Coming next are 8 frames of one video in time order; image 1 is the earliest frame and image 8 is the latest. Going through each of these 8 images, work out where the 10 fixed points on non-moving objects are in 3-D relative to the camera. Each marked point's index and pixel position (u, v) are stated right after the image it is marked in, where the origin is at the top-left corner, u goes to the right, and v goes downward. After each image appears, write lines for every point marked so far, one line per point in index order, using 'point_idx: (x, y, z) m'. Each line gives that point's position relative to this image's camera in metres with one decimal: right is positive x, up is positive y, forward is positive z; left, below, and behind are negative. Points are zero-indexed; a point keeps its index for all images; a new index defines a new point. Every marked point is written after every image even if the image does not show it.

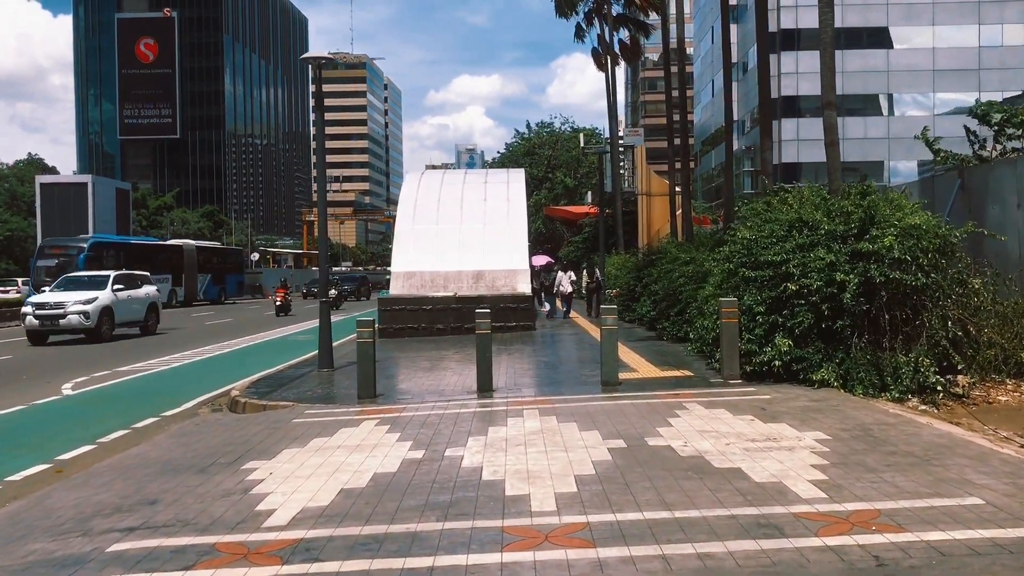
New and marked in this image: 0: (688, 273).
0: (+3.4, +0.3, +17.2) m
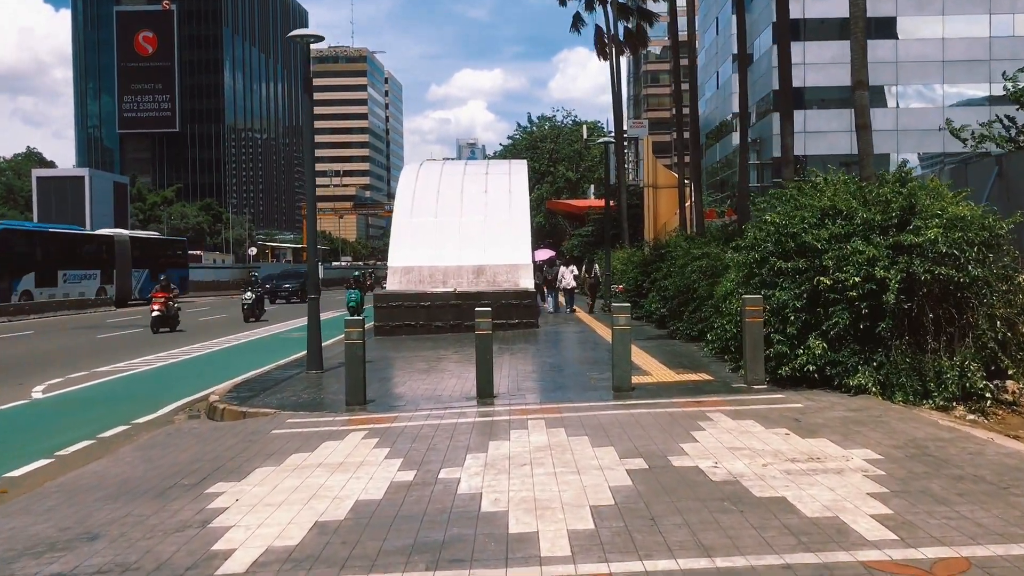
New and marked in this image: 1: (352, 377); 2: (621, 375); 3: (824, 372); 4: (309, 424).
0: (+3.4, +0.3, +16.1) m
1: (-1.9, -1.0, +10.6) m
2: (+1.3, -1.0, +10.6) m
3: (+3.6, -1.0, +10.4) m
4: (-2.2, -1.5, +9.6) m
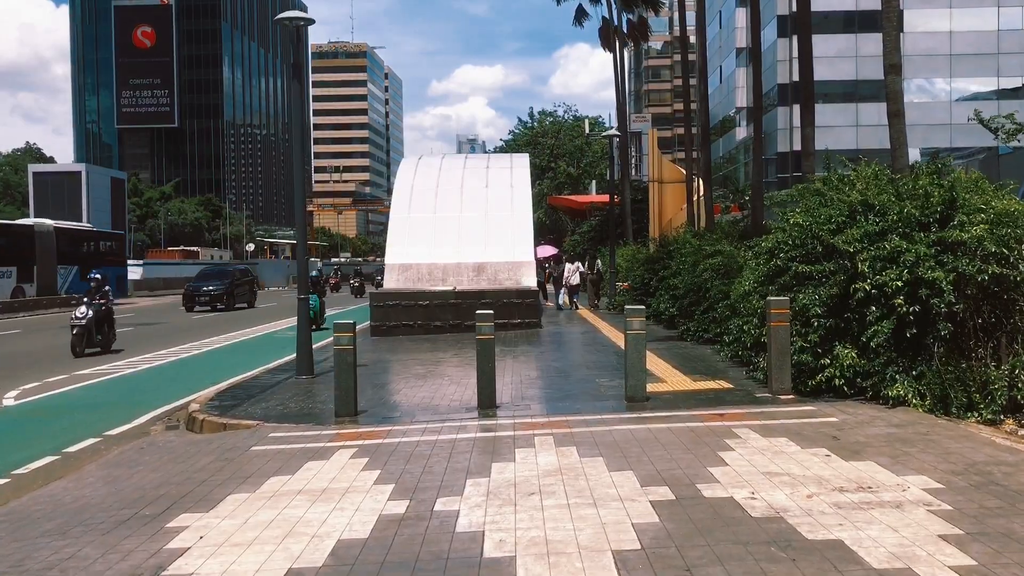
0: (+3.5, +0.4, +15.3) m
1: (-1.8, -1.1, +9.7) m
2: (+1.3, -1.0, +9.7) m
3: (+3.6, -1.0, +9.5) m
4: (-2.1, -1.5, +8.8) m
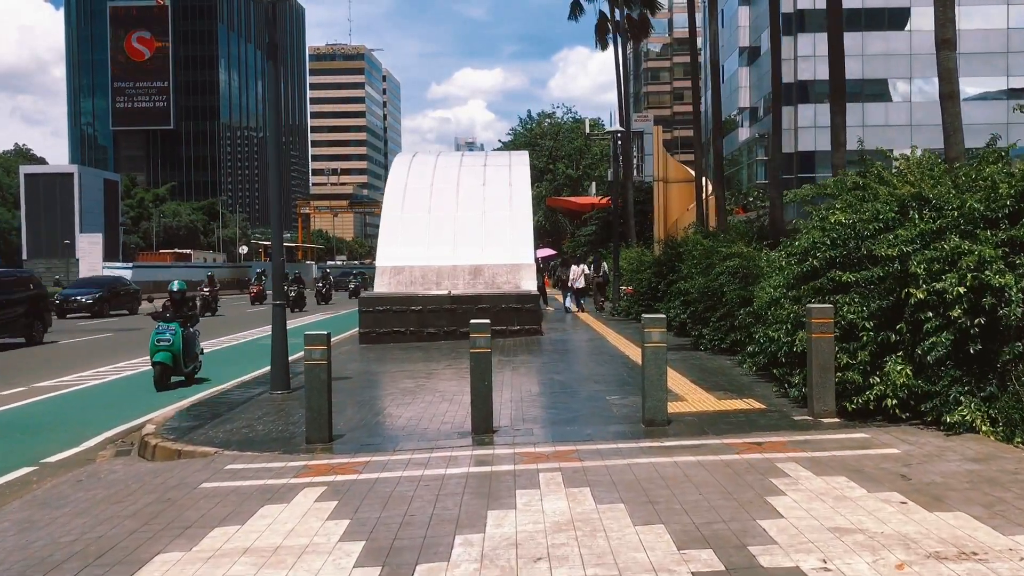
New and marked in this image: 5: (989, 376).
0: (+3.5, +0.3, +13.9) m
1: (-1.8, -1.1, +8.4) m
2: (+1.3, -1.1, +8.4) m
3: (+3.6, -1.0, +8.2) m
4: (-2.1, -1.5, +7.4) m
5: (+4.1, -0.8, +7.9) m
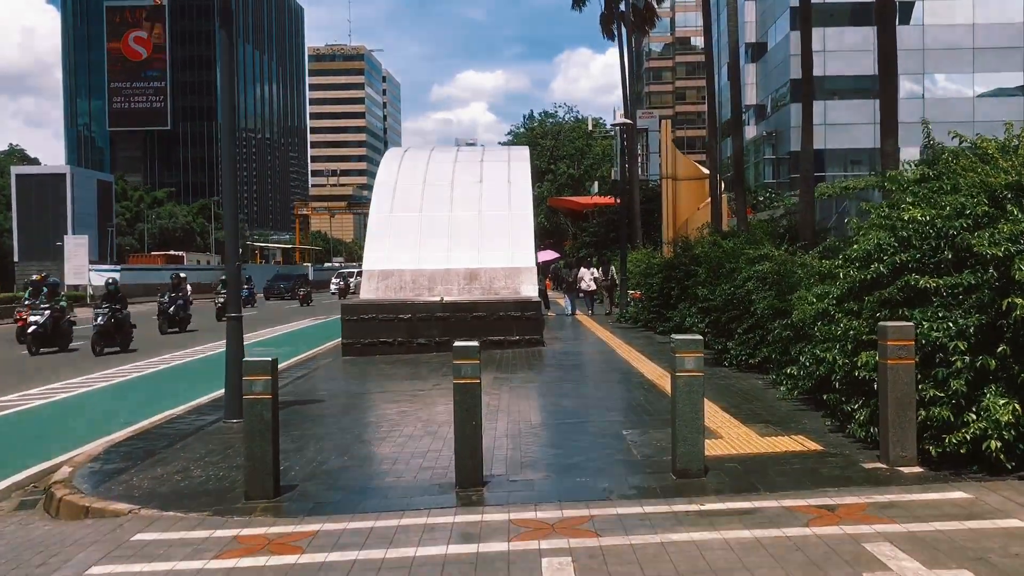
0: (+3.4, +0.2, +12.2) m
1: (-1.9, -1.2, +6.6) m
2: (+1.3, -1.2, +6.6) m
3: (+3.6, -1.1, +6.4) m
4: (-2.2, -1.6, +5.6) m
5: (+4.1, -0.8, +6.1) m
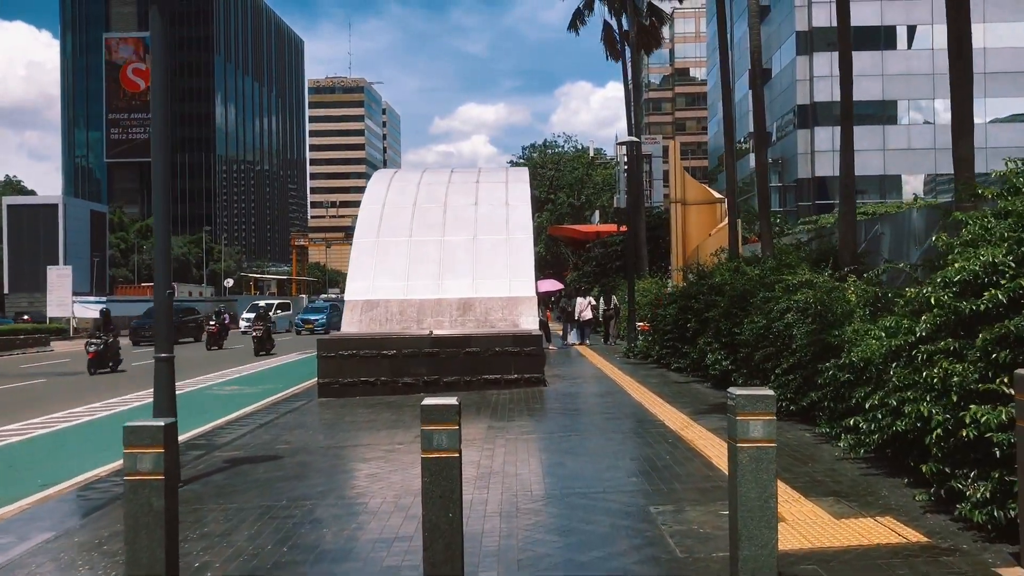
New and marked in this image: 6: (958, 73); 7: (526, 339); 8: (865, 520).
0: (+3.4, -0.2, +10.2) m
1: (-1.9, -1.4, +4.7) m
2: (+1.2, -1.4, +4.6) m
3: (+3.6, -1.3, +4.5) m
4: (-2.2, -1.8, +3.7) m
5: (+4.1, -1.0, +4.1) m
6: (+4.5, +2.2, +9.3) m
7: (+0.3, -0.9, +15.6) m
8: (+2.3, -1.5, +6.0) m
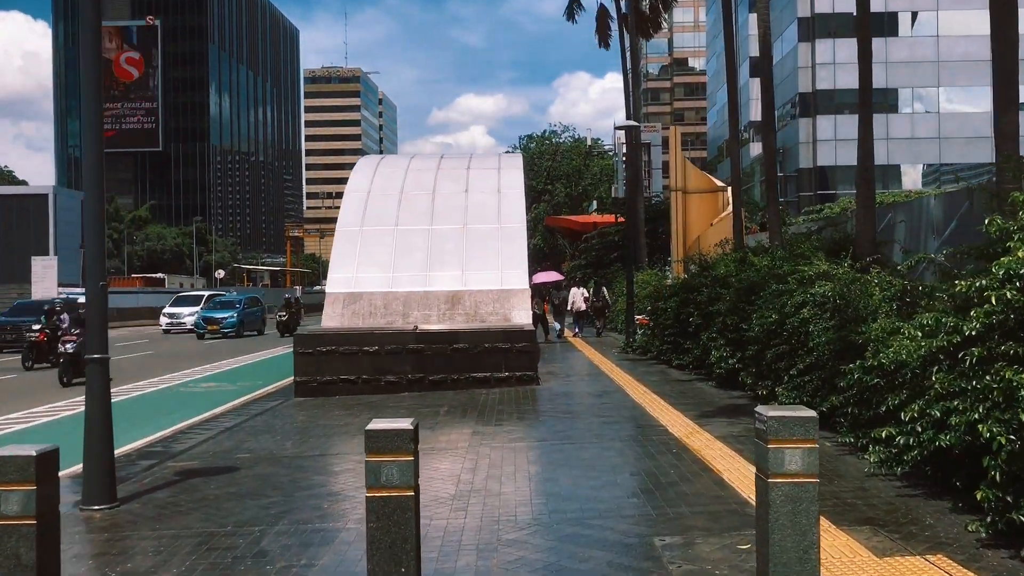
0: (+3.2, -0.1, +9.2) m
1: (-2.0, -1.4, +3.6) m
2: (+1.1, -1.3, +3.6) m
3: (+3.4, -1.3, +3.5) m
4: (-2.3, -1.7, +2.7) m
5: (+4.0, -1.0, +3.1) m
6: (+4.4, +2.3, +8.3) m
7: (+0.1, -0.8, +14.6) m
8: (+2.2, -1.5, +5.0) m
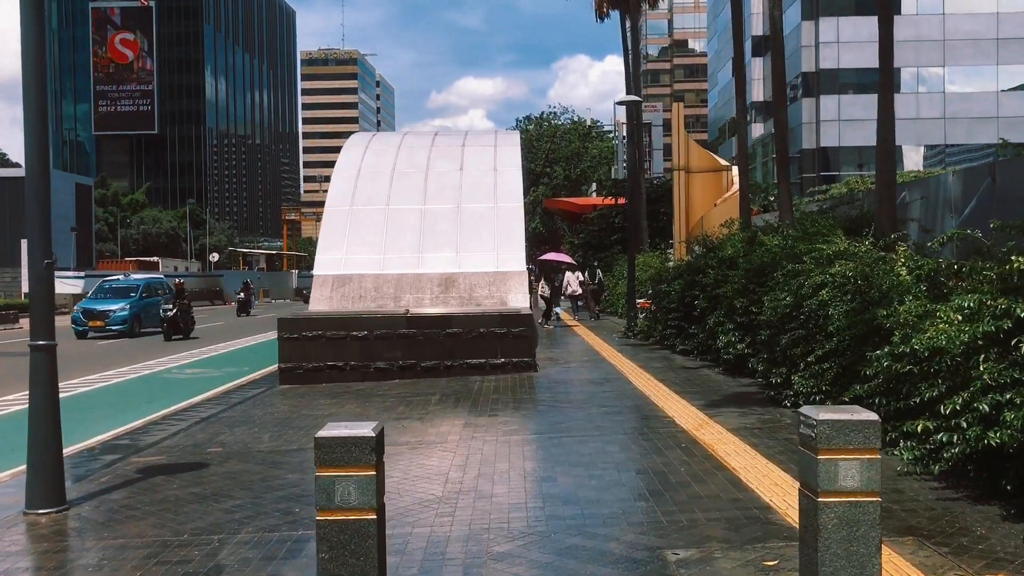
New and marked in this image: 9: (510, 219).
0: (+3.2, +0.1, +8.5) m
1: (-2.1, -1.3, +2.9) m
2: (+1.1, -1.2, +2.9) m
3: (+3.4, -1.2, +2.8) m
4: (-2.4, -1.7, +1.9) m
5: (+3.9, -0.9, +2.4) m
6: (+4.4, +2.4, +7.5) m
7: (0.0, -0.5, +13.9) m
8: (+2.1, -1.4, +4.2) m
9: (0.0, +1.2, +16.2) m
